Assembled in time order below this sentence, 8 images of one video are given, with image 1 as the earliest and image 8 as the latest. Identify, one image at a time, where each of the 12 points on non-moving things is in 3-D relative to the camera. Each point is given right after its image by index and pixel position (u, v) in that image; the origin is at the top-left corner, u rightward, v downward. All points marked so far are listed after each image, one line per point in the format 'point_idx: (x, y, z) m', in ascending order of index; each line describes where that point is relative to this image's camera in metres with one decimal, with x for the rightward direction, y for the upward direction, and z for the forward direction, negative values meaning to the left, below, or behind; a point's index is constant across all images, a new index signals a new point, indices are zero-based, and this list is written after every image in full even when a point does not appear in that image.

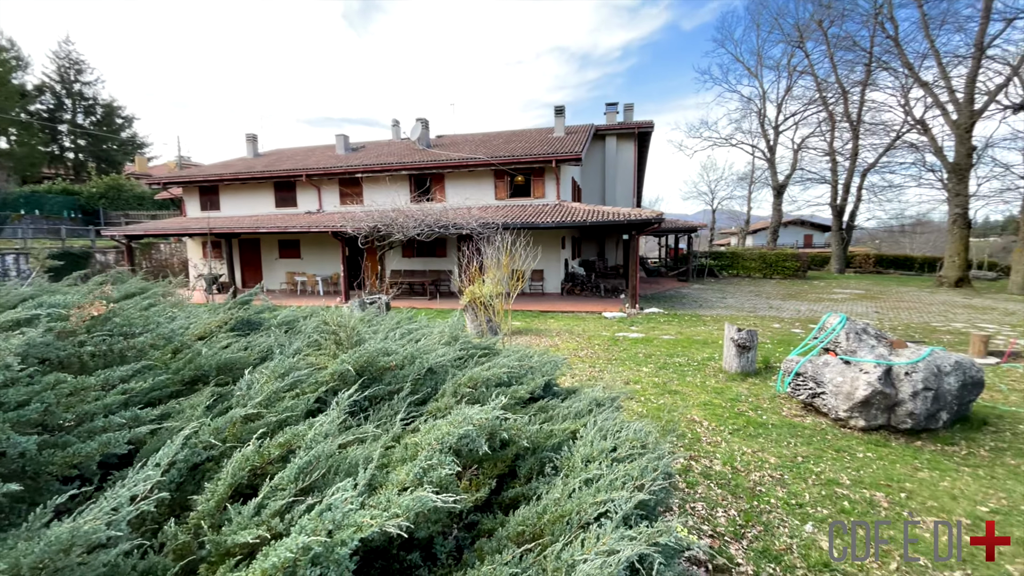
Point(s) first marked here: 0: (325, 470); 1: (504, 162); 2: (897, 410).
0: (-0.6, -0.6, +1.4) m
1: (-0.2, +3.7, +12.9) m
2: (+3.1, -1.0, +3.5) m
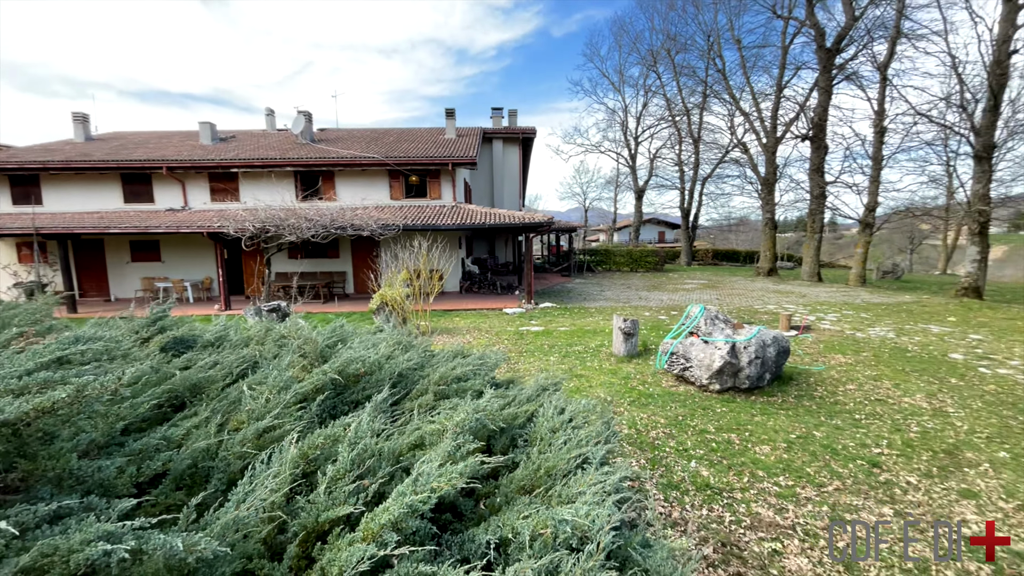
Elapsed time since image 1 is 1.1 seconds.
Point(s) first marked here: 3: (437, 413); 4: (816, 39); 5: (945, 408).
0: (-0.6, -0.7, +1.8) m
1: (-3.3, +3.7, +12.9) m
2: (+2.5, -0.9, +4.8) m
3: (-0.5, -0.6, +2.3) m
4: (+11.2, +9.2, +16.2) m
5: (+4.4, -1.2, +4.5) m
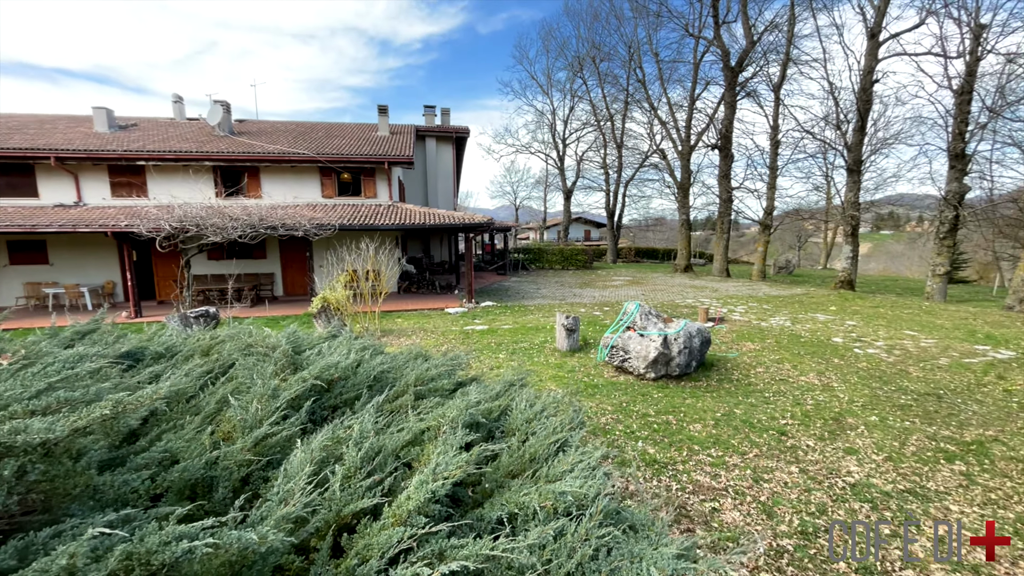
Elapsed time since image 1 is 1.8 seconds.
0: (-0.6, -0.7, +1.9) m
1: (-5.1, +3.6, +12.4) m
2: (+2.0, -0.9, +5.4) m
3: (-0.6, -0.7, +2.5) m
4: (+8.6, +9.4, +18.0) m
5: (+3.9, -1.2, +5.4) m
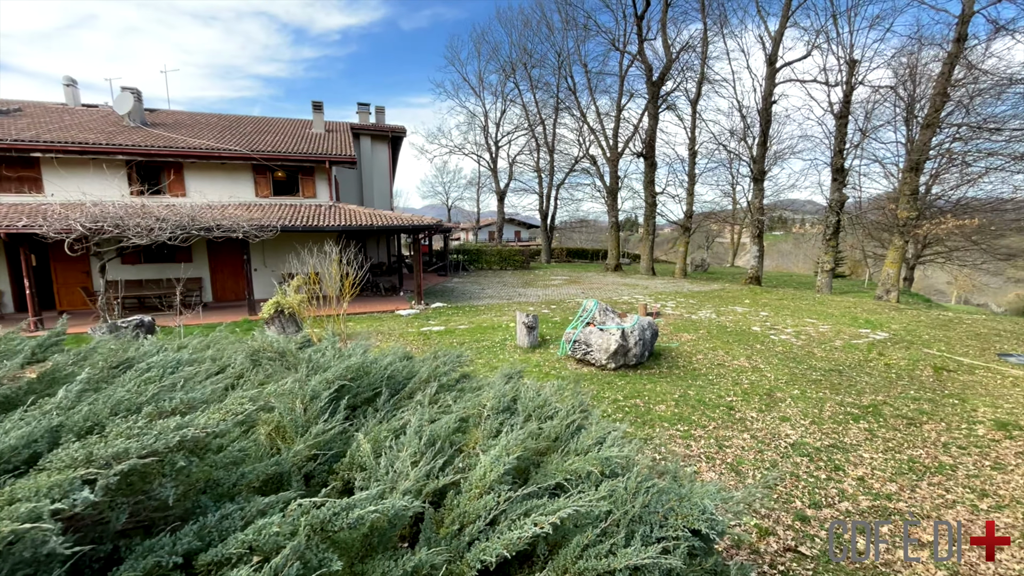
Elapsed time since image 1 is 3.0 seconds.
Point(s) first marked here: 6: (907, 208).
0: (-0.4, -0.8, +2.2) m
1: (-6.6, +3.5, +11.8) m
2: (+1.6, -0.9, +6.0) m
3: (-0.4, -0.7, +2.7) m
4: (+5.9, +9.6, +19.4) m
5: (+3.5, -1.1, +6.3) m
6: (+11.4, +2.3, +12.7) m
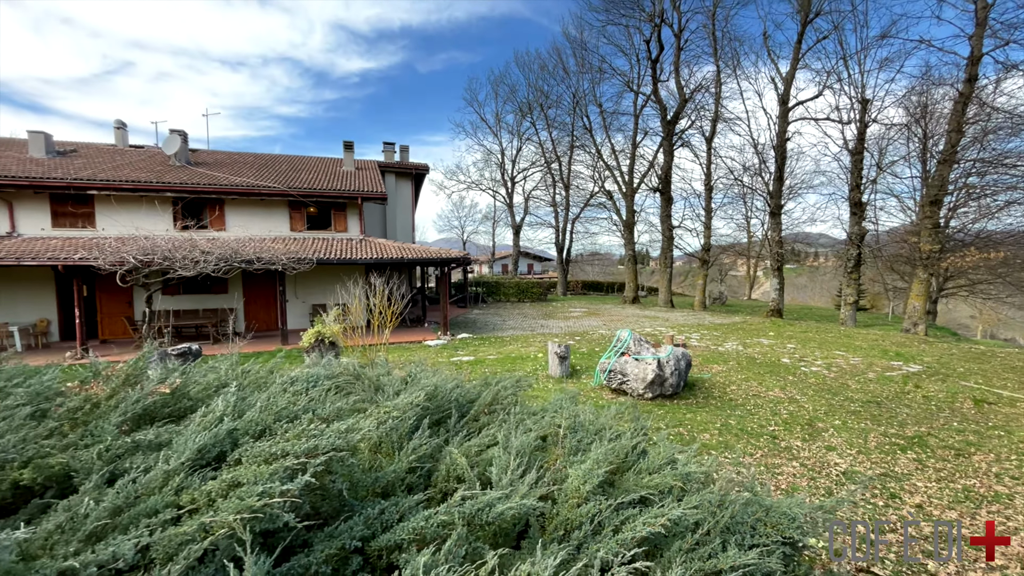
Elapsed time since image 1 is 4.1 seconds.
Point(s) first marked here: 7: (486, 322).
0: (+0.1, -0.9, +2.3) m
1: (-5.9, +2.7, +12.4) m
2: (+2.1, -1.3, +6.1) m
3: (0.0, -0.9, +2.9) m
4: (+6.8, +8.1, +20.2) m
5: (+4.1, -1.6, +6.3) m
6: (+12.1, +1.4, +12.8) m
7: (-0.9, -1.1, +14.7) m
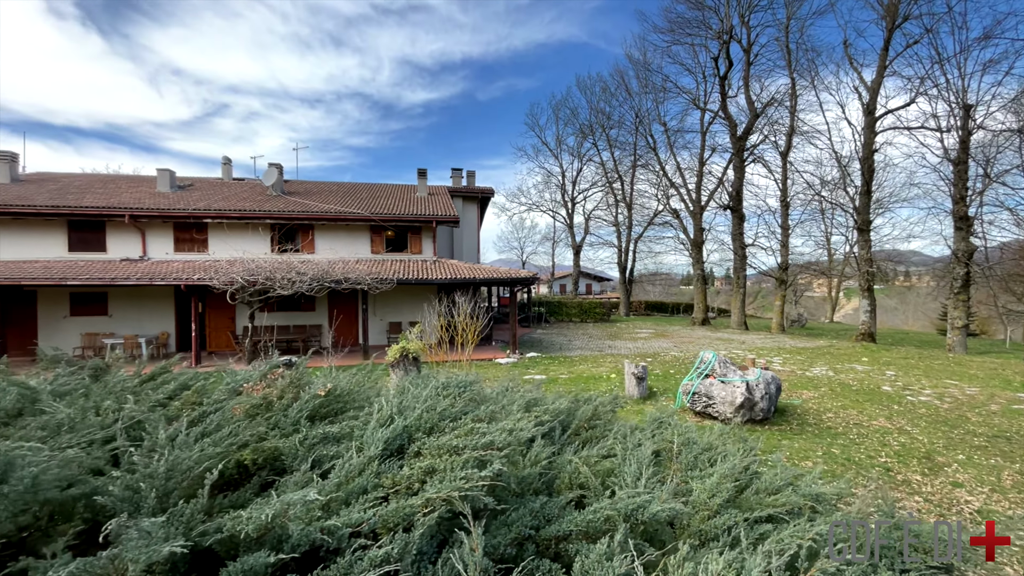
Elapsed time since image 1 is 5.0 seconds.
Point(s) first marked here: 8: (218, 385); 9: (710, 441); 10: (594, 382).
0: (+0.7, -1.0, +2.4) m
1: (-3.9, +2.1, +13.3) m
2: (+3.2, -1.6, +5.8) m
3: (+0.7, -1.0, +2.9) m
4: (+9.7, +7.2, +19.6) m
5: (+5.2, -1.8, +5.8) m
6: (+14.0, +0.8, +11.3) m
7: (+1.3, -1.8, +14.8) m
8: (-1.6, -0.6, +2.4) m
9: (+1.4, -1.1, +3.1) m
10: (+1.6, -1.8, +8.4) m
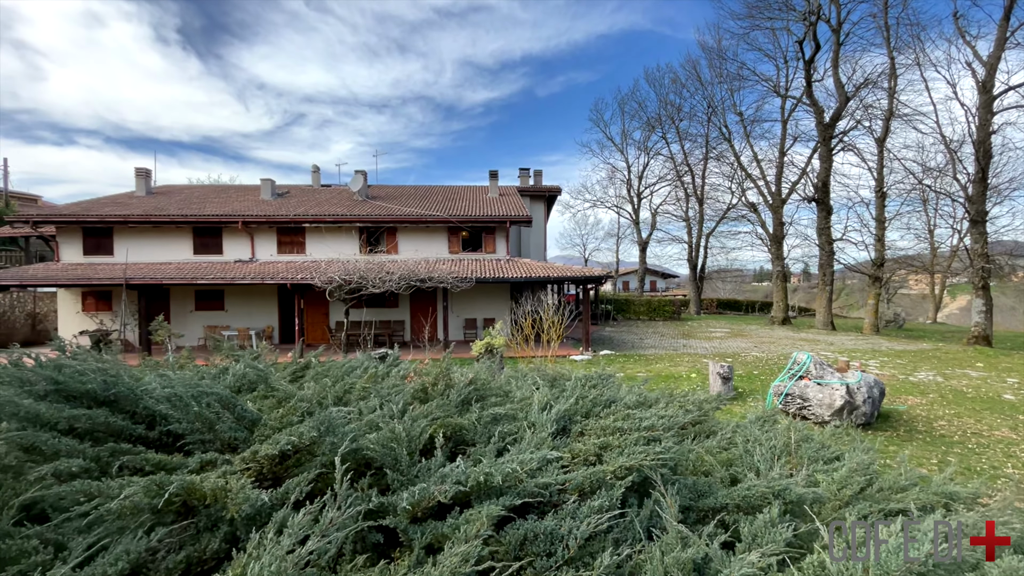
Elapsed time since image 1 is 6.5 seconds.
0: (+1.5, -1.0, +2.5) m
1: (-1.7, +2.2, +13.9) m
2: (+4.4, -1.6, +5.6) m
3: (+1.6, -1.0, +3.1) m
4: (+12.6, +7.3, +18.4) m
5: (+6.4, -1.8, +5.4) m
6: (+15.8, +0.8, +9.6) m
7: (+3.7, -1.7, +14.8) m
8: (-0.8, -0.6, +2.9) m
9: (+2.2, -1.1, +3.2) m
10: (+3.1, -1.8, +8.4) m
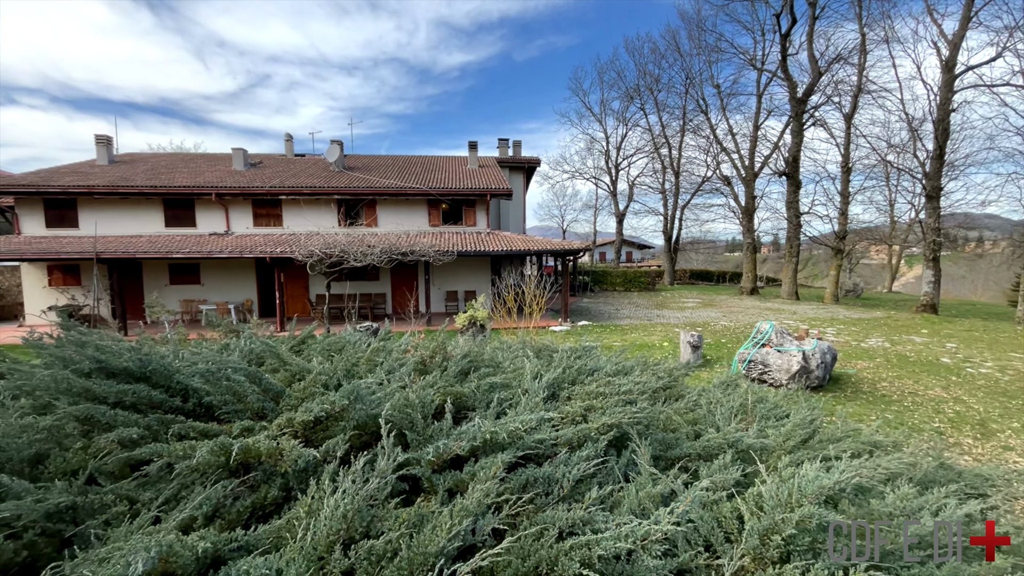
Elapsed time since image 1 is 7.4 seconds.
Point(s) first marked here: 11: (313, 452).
0: (+1.4, -0.9, +2.9) m
1: (-2.3, +3.0, +13.9) m
2: (+4.2, -1.2, +6.2) m
3: (+1.5, -0.9, +3.5) m
4: (+11.8, +8.5, +18.7) m
5: (+6.2, -1.5, +6.1) m
6: (+15.4, +1.5, +10.6) m
7: (+3.1, -0.8, +15.3) m
8: (-0.9, -0.4, +3.2) m
9: (+2.1, -0.9, +3.6) m
10: (+2.8, -1.3, +9.0) m
11: (-0.7, -0.6, +1.6) m
